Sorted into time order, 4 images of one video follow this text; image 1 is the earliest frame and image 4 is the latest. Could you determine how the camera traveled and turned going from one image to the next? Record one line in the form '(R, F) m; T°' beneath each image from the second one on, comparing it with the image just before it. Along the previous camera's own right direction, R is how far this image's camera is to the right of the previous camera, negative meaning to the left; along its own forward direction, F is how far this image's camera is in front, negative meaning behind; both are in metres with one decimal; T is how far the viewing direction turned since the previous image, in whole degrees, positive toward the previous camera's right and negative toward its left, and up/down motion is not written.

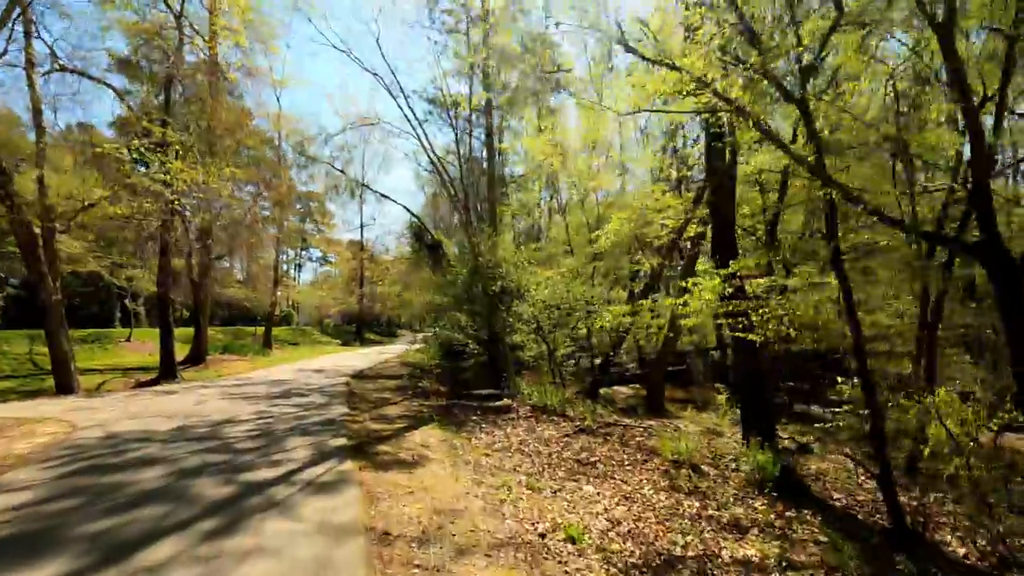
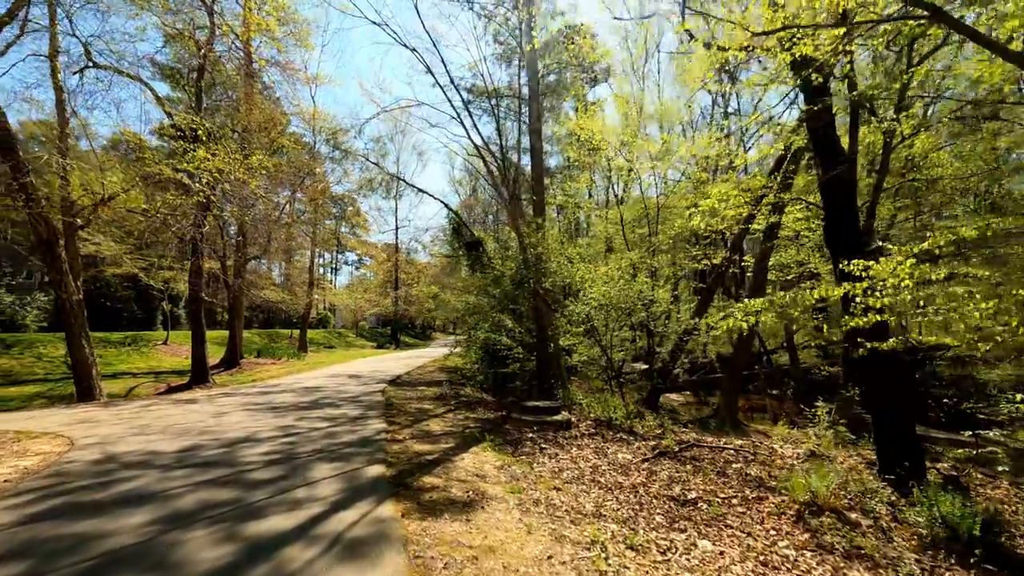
(-0.4, +1.2) m; -3°
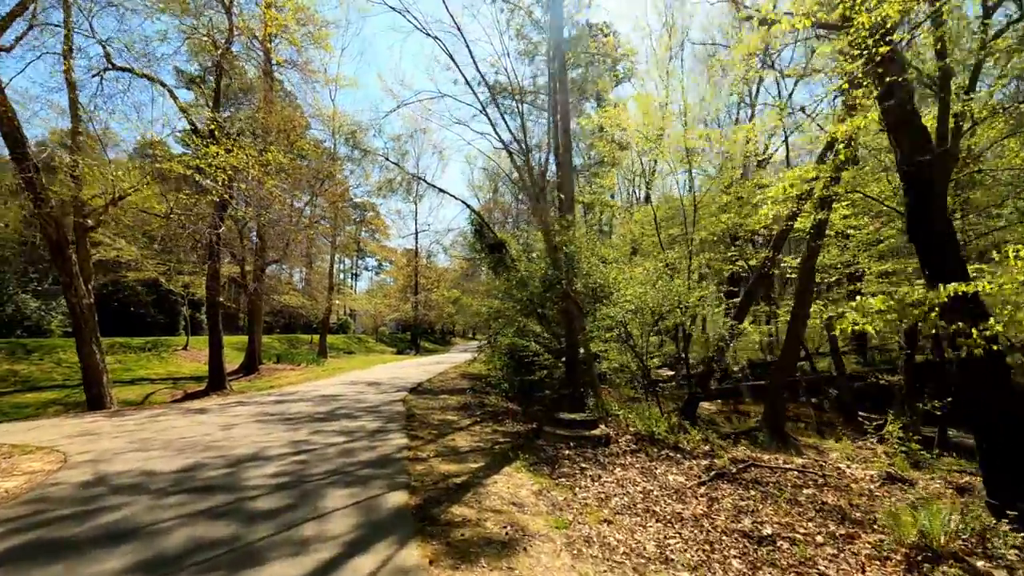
(-0.2, +0.7) m; -2°
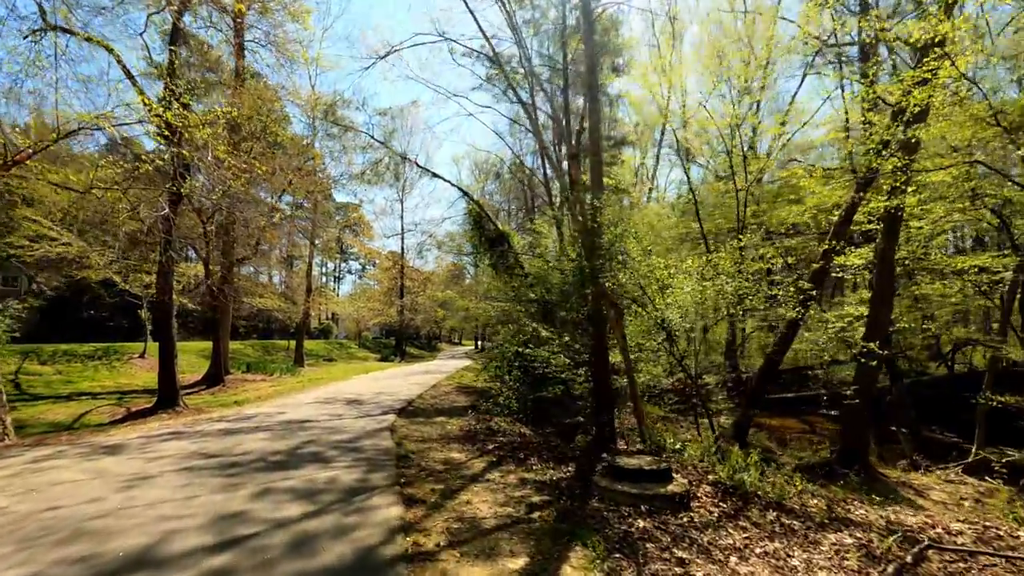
(-0.5, +2.2) m; +2°
